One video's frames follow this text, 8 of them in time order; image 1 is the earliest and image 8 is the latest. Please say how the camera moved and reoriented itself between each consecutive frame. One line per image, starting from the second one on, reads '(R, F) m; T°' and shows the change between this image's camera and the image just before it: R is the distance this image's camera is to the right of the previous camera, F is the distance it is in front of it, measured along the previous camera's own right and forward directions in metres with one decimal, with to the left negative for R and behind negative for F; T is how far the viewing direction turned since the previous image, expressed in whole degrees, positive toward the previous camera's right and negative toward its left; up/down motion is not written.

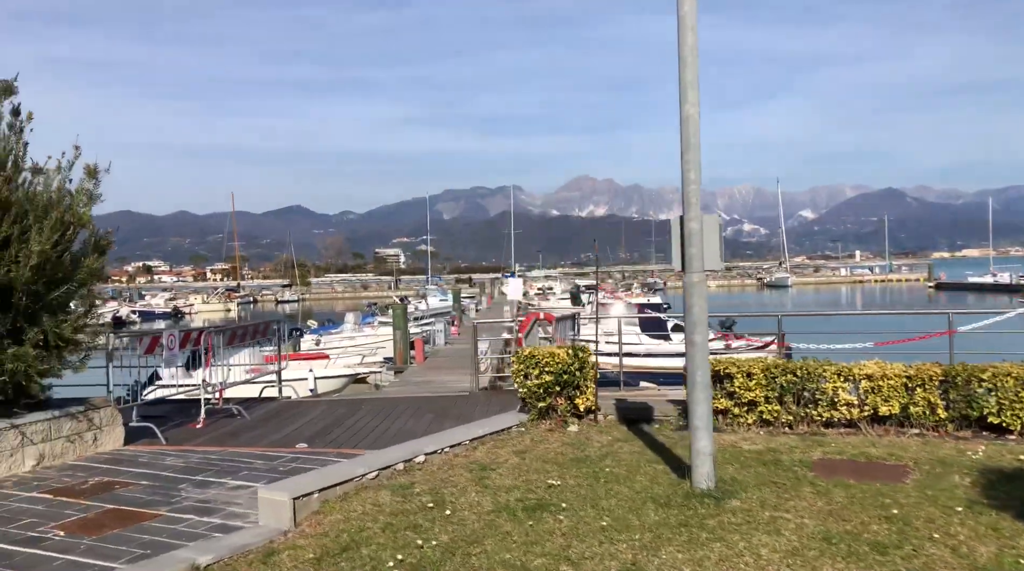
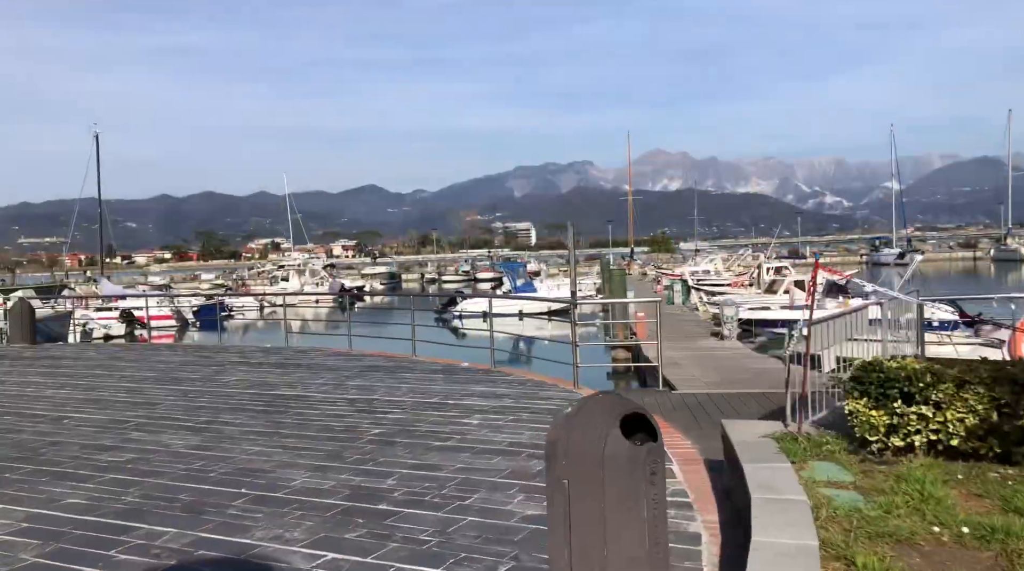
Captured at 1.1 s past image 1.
(-0.9, +0.7) m; -4°
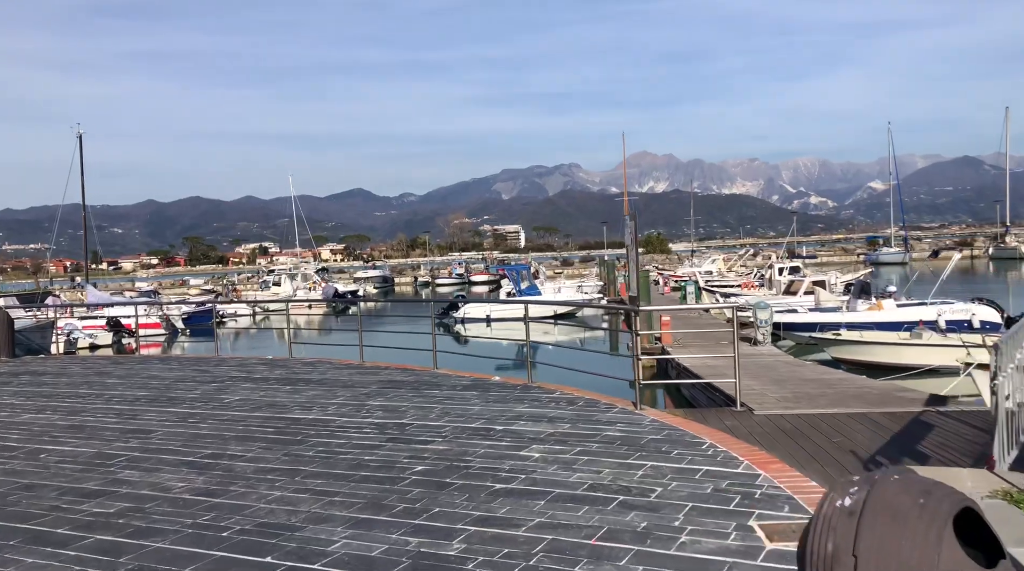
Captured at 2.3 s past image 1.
(-0.5, +1.2) m; +1°
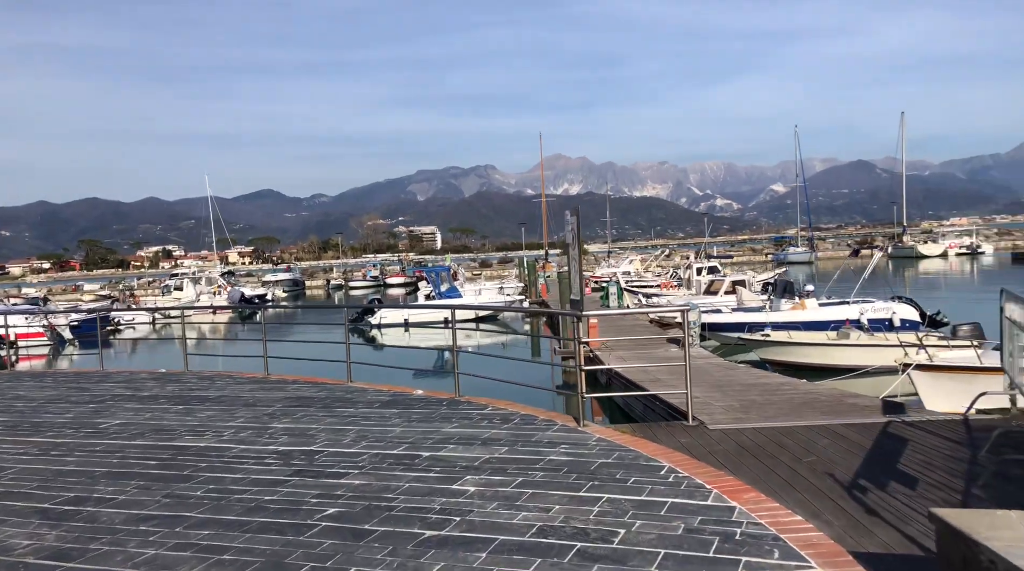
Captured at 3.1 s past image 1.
(-0.1, +0.9) m; +5°
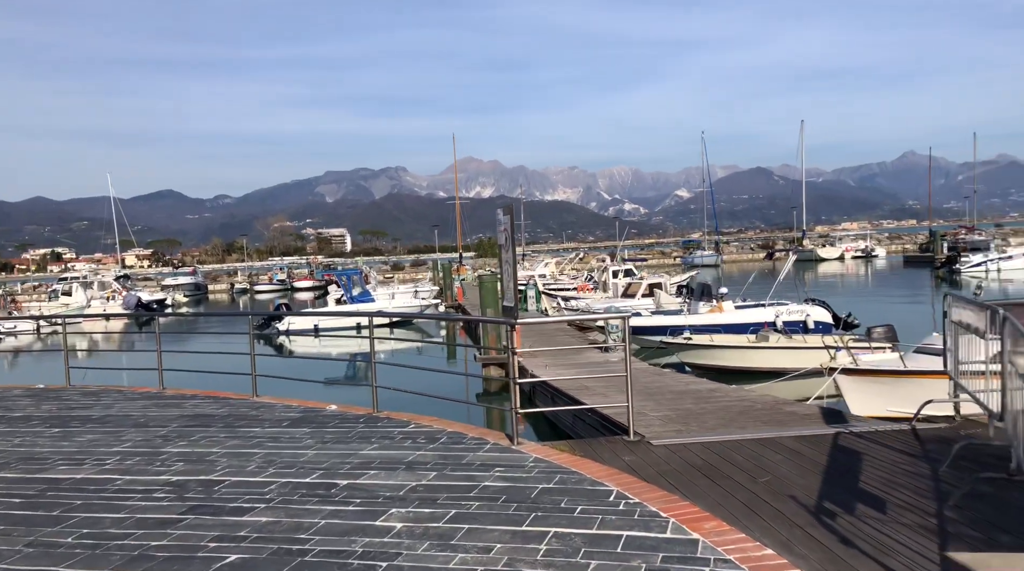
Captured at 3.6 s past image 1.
(-0.1, +0.6) m; +5°
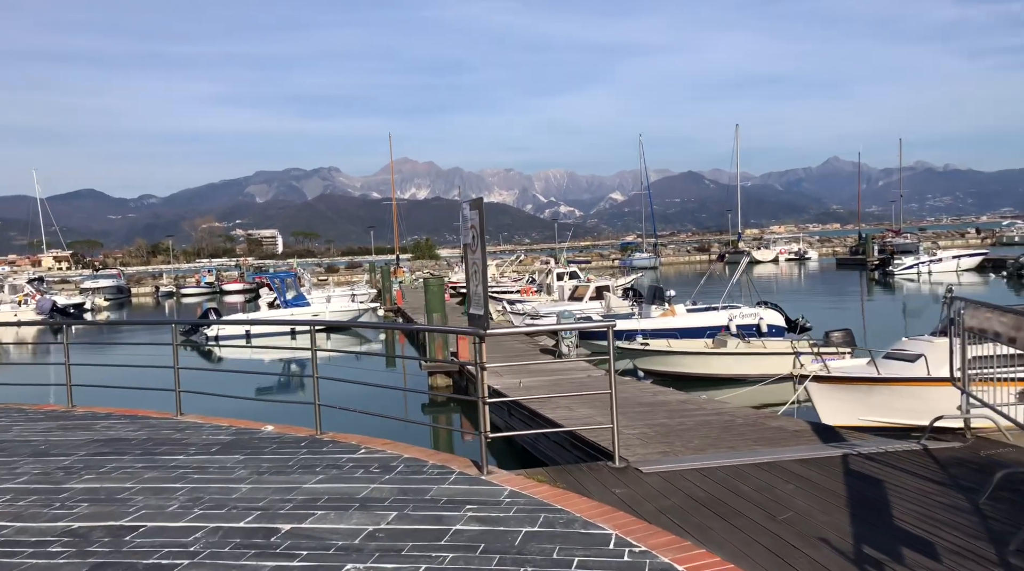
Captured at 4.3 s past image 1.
(-0.2, +0.9) m; +4°
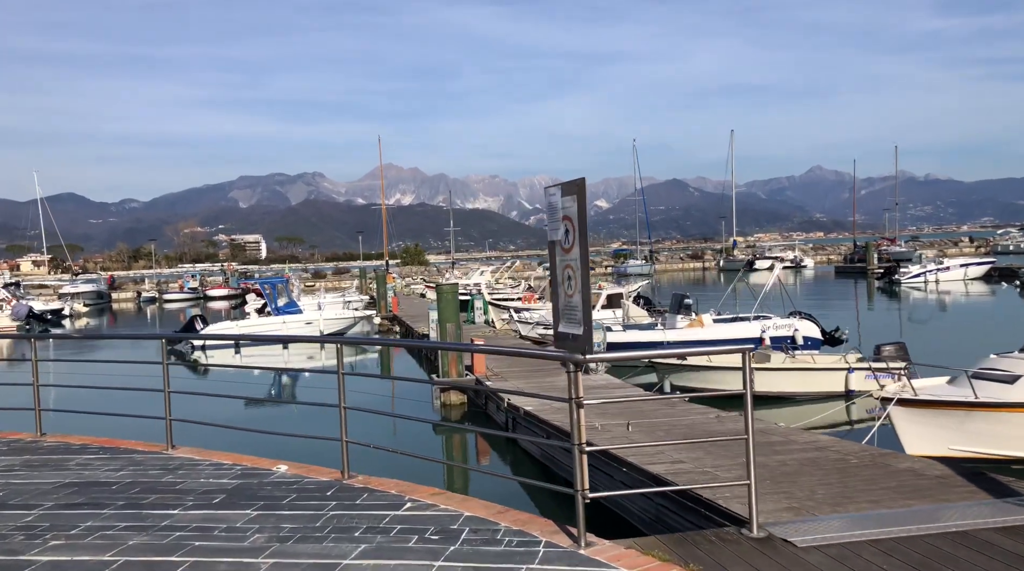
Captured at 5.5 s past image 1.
(-0.5, +1.4) m; +1°
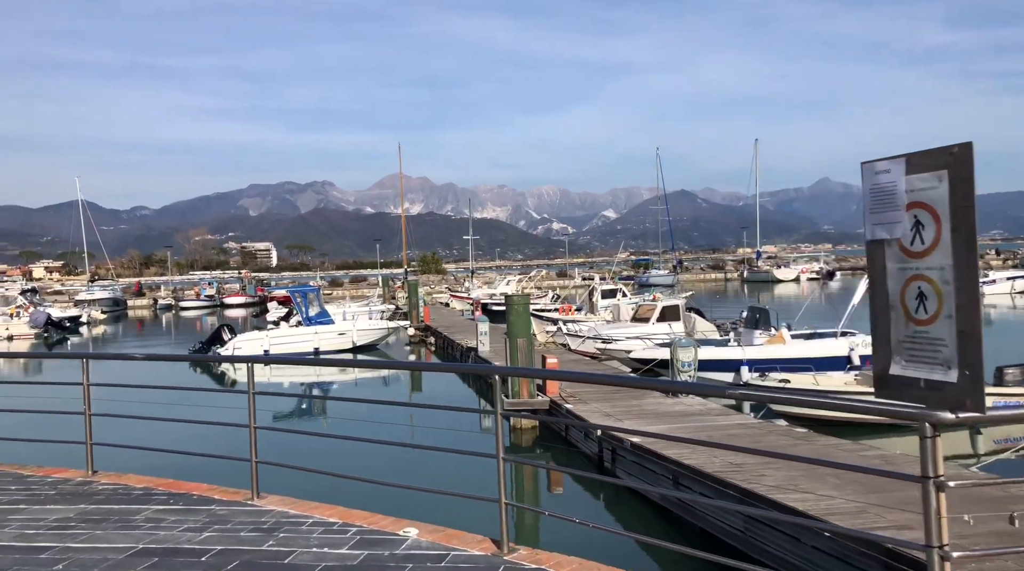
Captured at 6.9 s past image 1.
(-1.0, +1.4) m; 0°
